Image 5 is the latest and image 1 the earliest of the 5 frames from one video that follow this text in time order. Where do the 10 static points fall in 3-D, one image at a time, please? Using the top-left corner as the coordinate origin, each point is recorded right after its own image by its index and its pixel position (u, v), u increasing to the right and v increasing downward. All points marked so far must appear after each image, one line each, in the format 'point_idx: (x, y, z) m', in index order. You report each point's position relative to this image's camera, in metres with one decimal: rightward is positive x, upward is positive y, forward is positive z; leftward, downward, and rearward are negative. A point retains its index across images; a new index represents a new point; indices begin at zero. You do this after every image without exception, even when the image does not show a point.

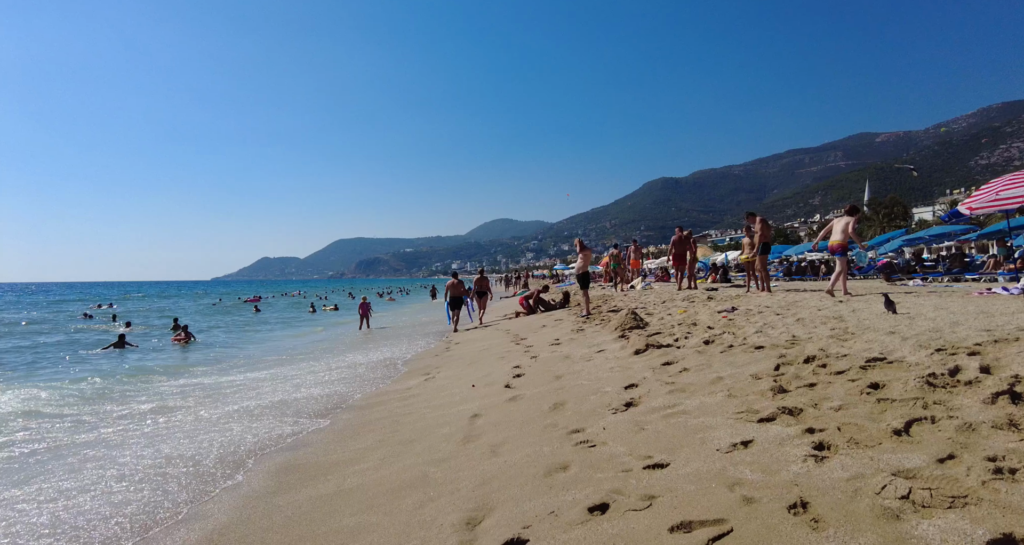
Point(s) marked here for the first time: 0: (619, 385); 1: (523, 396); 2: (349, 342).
0: (+0.8, -0.9, +4.2) m
1: (+0.1, -1.1, +4.7) m
2: (-4.0, -1.8, +14.0) m
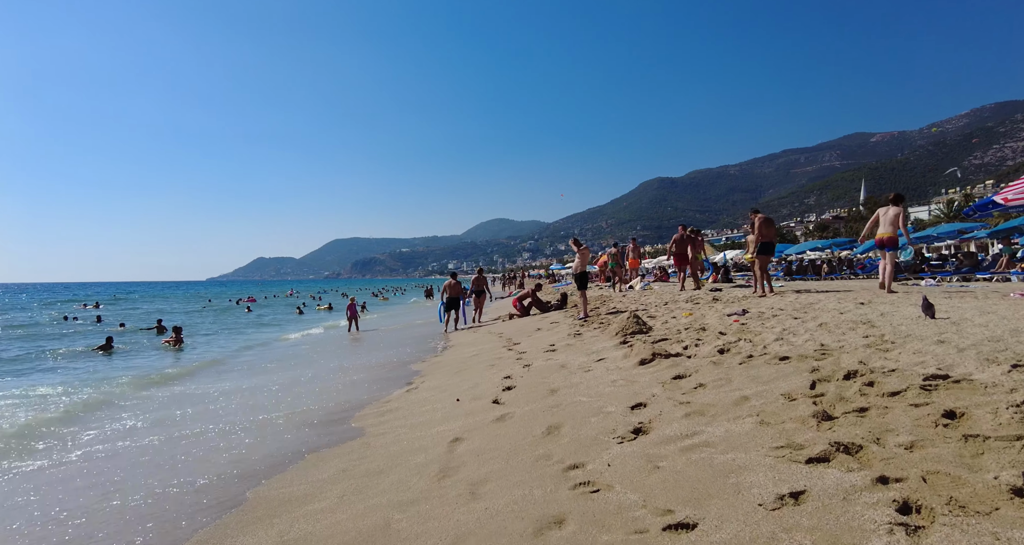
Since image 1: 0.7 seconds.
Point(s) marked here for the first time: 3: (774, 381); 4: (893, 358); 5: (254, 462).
0: (+0.7, -0.9, +3.6) m
1: (0.0, -1.1, +4.1) m
2: (-4.1, -1.8, +13.4) m
3: (+1.7, -0.7, +3.5) m
4: (+2.4, -0.5, +3.4) m
5: (-2.0, -1.4, +4.2) m
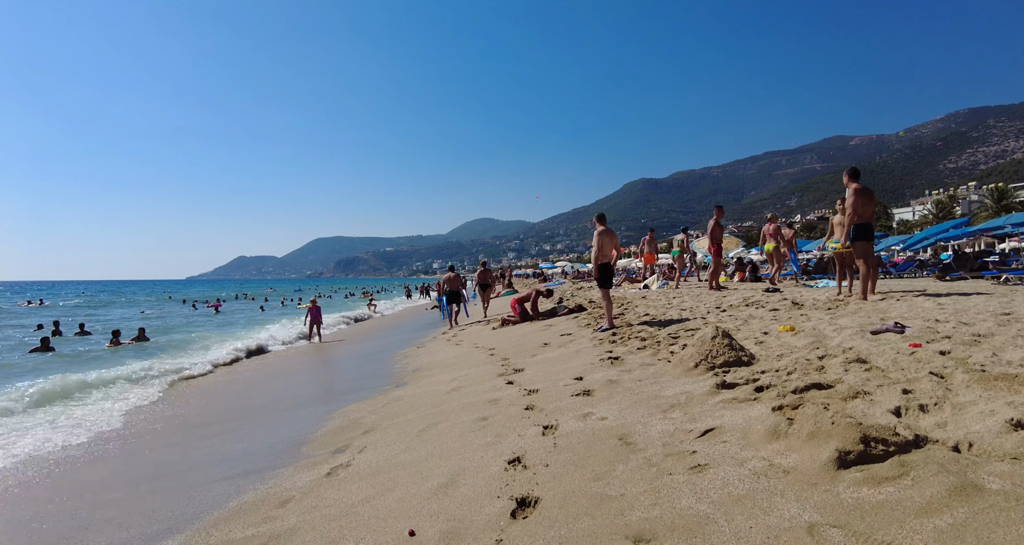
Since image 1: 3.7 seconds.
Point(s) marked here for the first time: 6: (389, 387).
0: (+0.9, -0.8, +0.8) m
1: (+0.1, -1.0, +1.3) m
2: (-4.3, -1.7, +10.5) m
3: (+1.8, -0.6, +0.7) m
4: (+2.5, -0.5, +0.7) m
5: (-1.9, -1.3, +1.3) m
6: (-1.4, -1.4, +6.7) m
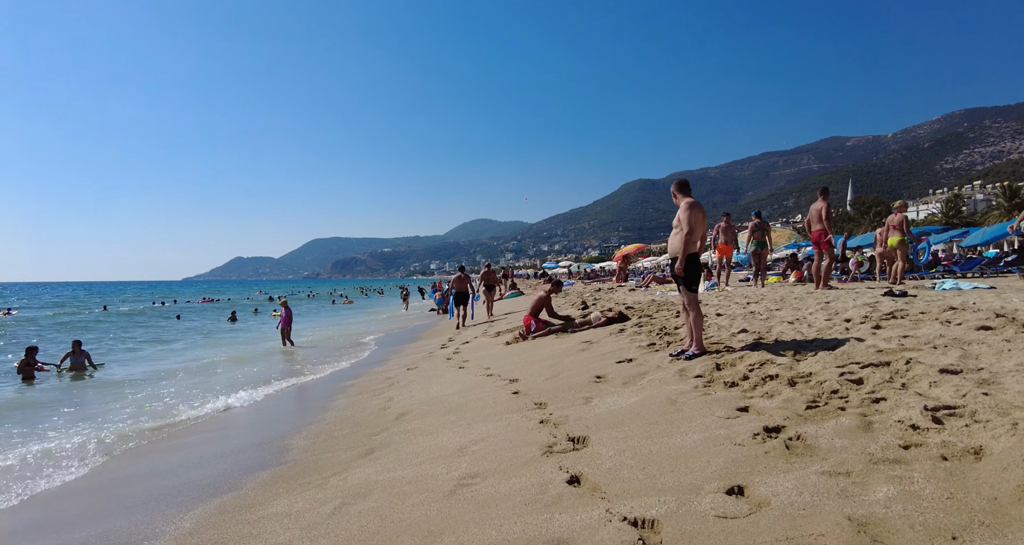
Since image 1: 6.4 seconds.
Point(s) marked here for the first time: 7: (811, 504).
0: (+1.2, -0.8, -1.7) m
1: (+0.5, -0.9, -1.3) m
2: (-4.0, -1.6, +7.9) m
3: (+2.1, -0.5, -1.8) m
4: (+2.9, -0.4, -1.9) m
5: (-1.5, -1.3, -1.3) m
6: (-1.1, -1.4, +4.2) m
7: (+1.1, -0.8, +2.0) m
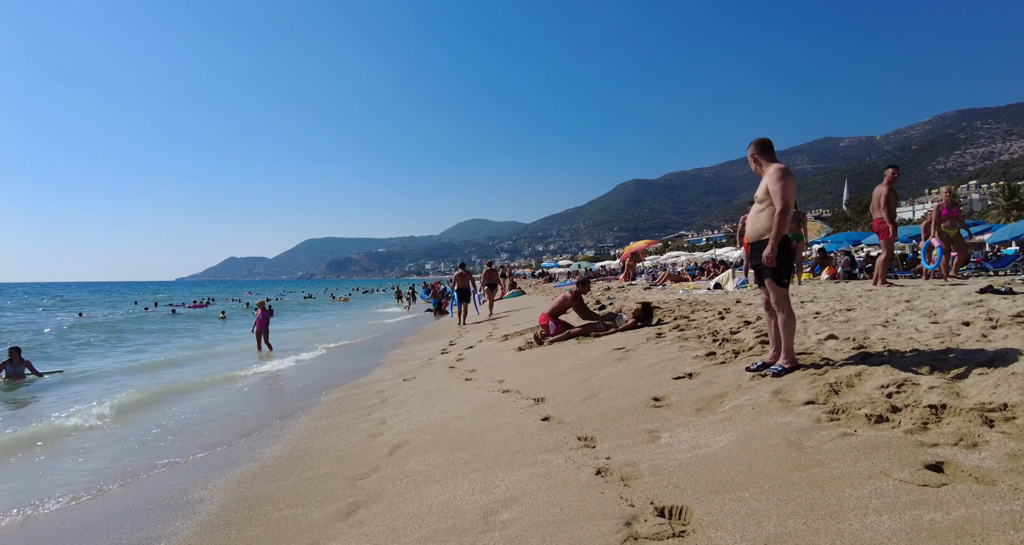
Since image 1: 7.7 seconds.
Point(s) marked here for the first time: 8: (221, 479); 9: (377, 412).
0: (+1.5, -0.7, -2.9) m
1: (+0.7, -0.8, -2.5) m
2: (-3.8, -1.6, +6.6) m
3: (+2.4, -0.5, -3.0) m
4: (+3.1, -0.3, -3.1) m
5: (-1.2, -1.2, -2.5) m
6: (-0.9, -1.3, +3.0) m
7: (+1.3, -0.7, +0.8) m
8: (-1.9, -1.4, +3.5) m
9: (-1.2, -1.3, +5.0) m
